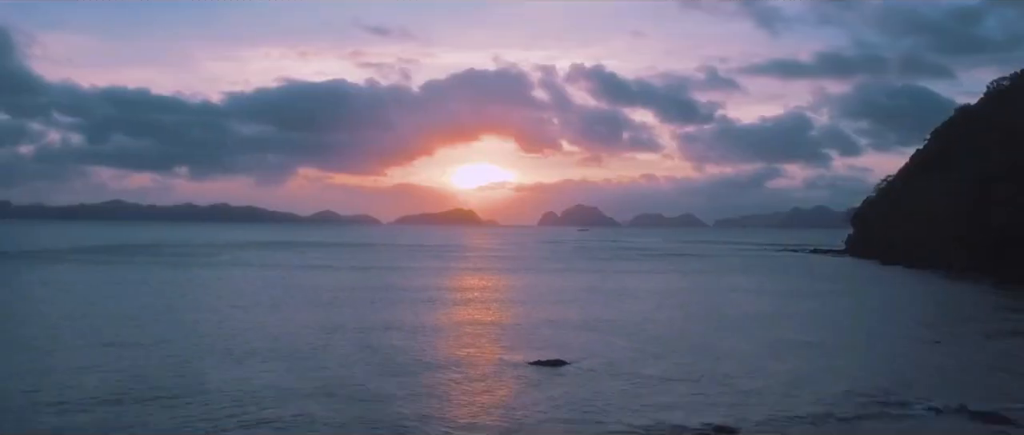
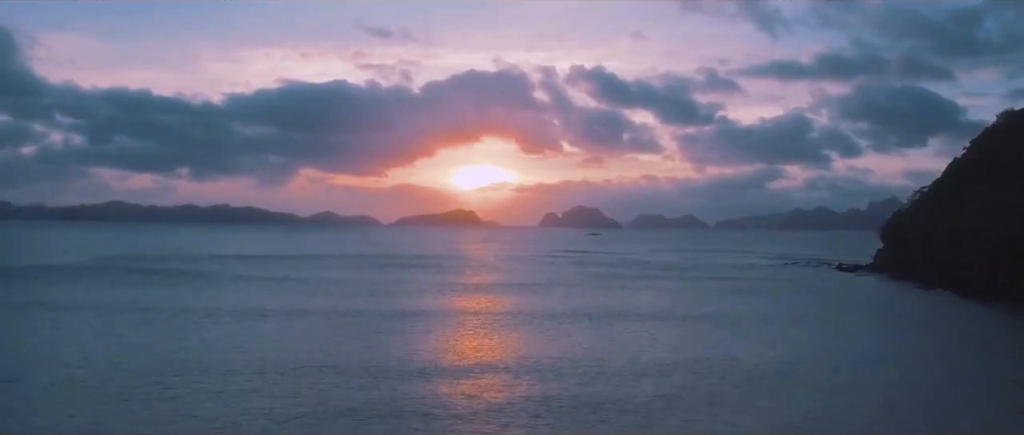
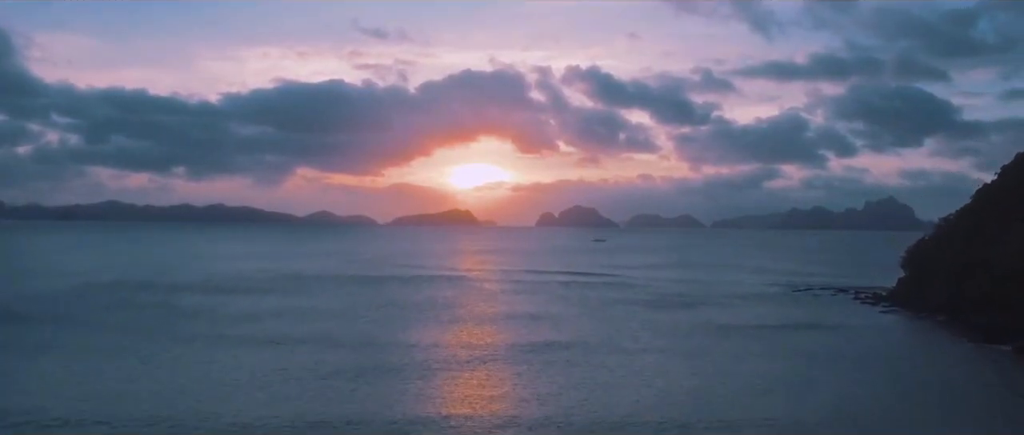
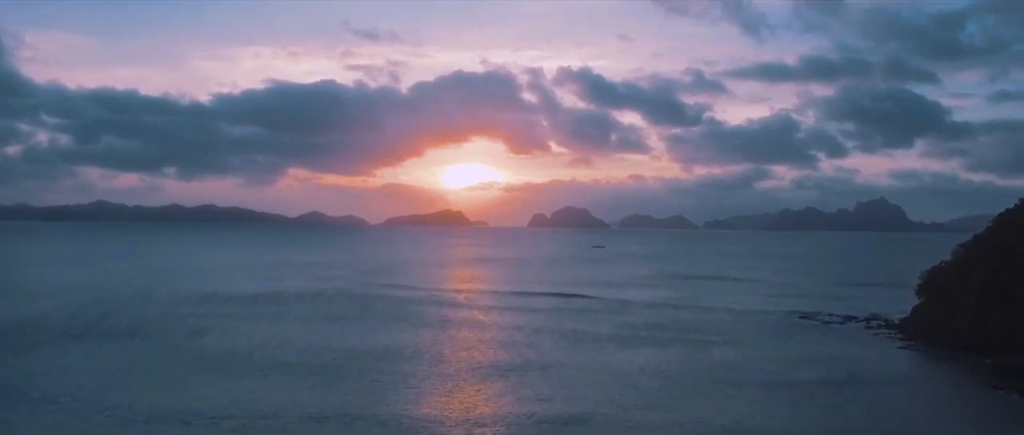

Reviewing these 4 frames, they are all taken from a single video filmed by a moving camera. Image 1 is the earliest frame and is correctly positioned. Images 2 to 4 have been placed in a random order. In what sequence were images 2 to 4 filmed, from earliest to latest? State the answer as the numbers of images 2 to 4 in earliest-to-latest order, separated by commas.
2, 3, 4
